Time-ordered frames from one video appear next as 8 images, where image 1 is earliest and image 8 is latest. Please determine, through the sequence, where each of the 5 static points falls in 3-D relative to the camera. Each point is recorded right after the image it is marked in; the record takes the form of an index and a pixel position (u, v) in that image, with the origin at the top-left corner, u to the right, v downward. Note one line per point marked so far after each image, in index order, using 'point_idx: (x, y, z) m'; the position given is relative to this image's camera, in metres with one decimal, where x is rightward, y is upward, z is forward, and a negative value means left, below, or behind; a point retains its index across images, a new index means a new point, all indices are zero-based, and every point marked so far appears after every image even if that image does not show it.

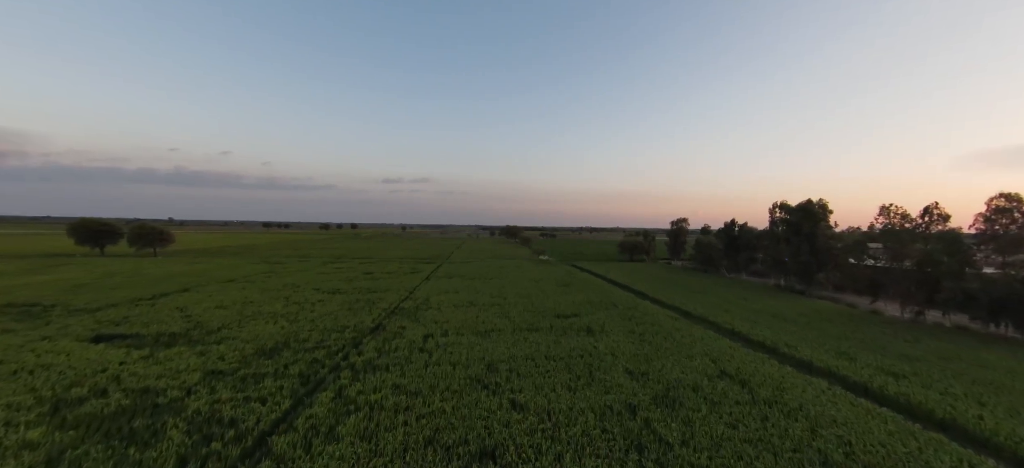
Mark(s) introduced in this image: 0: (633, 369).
0: (+4.2, -4.7, +13.0) m
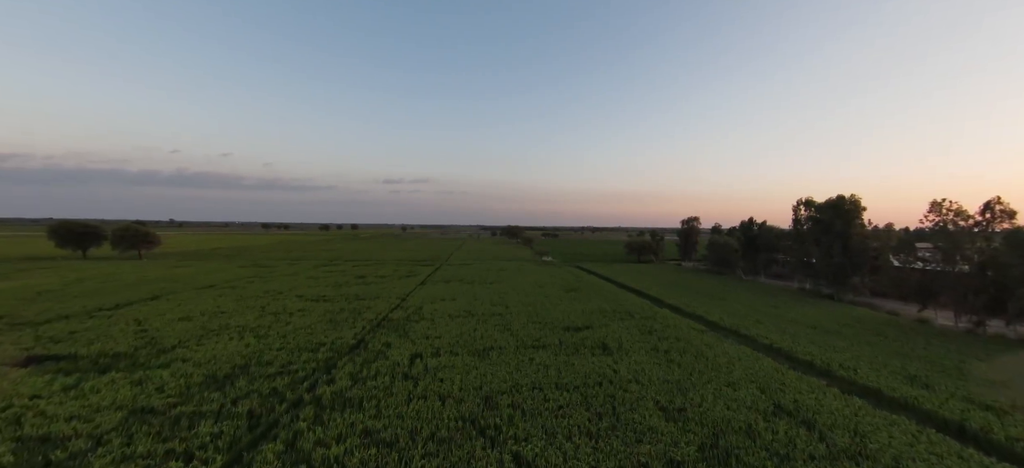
0: (+4.3, -4.8, +10.4) m
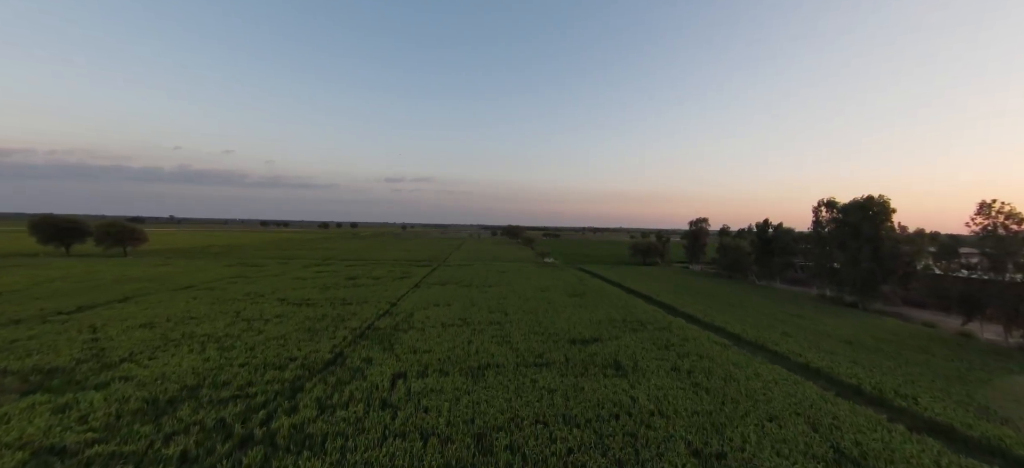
0: (+4.3, -4.8, +8.4) m
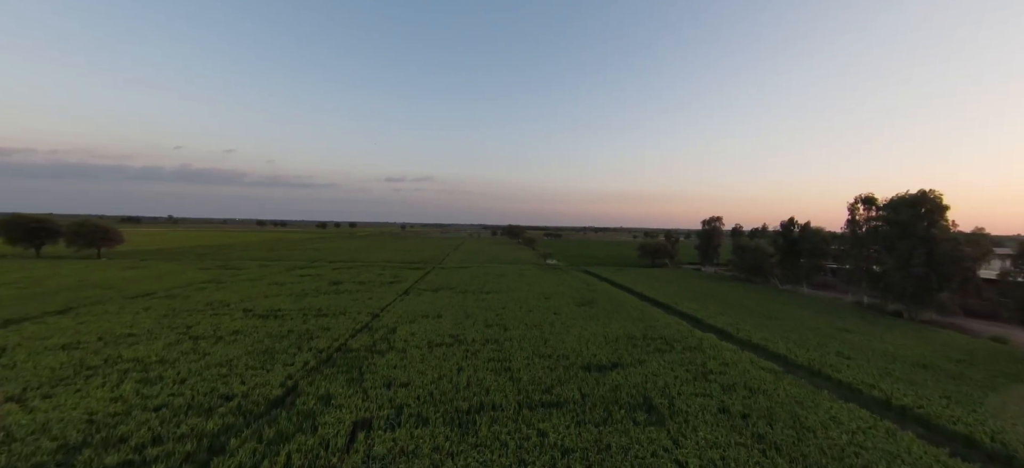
0: (+4.3, -4.9, +5.4) m
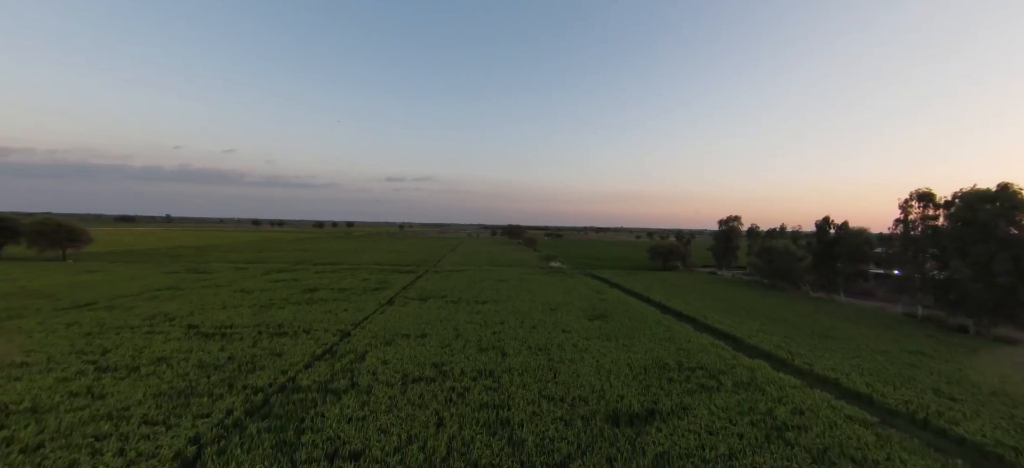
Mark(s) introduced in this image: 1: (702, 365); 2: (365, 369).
0: (+4.3, -4.9, +2.0) m
1: (+6.6, -4.5, +13.0) m
2: (-4.7, -4.4, +12.1) m
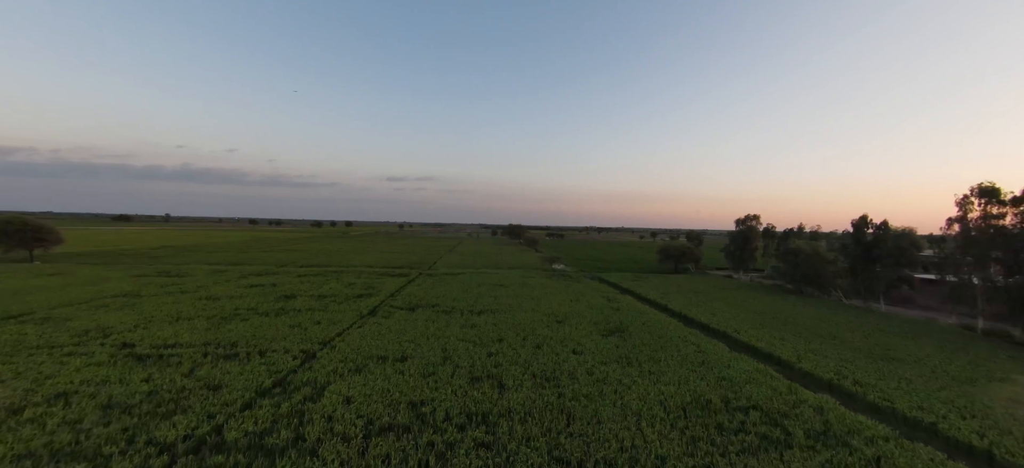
0: (+4.2, -5.0, -0.9) m
1: (+6.6, -4.6, +10.1) m
2: (-4.8, -4.4, +9.2) m
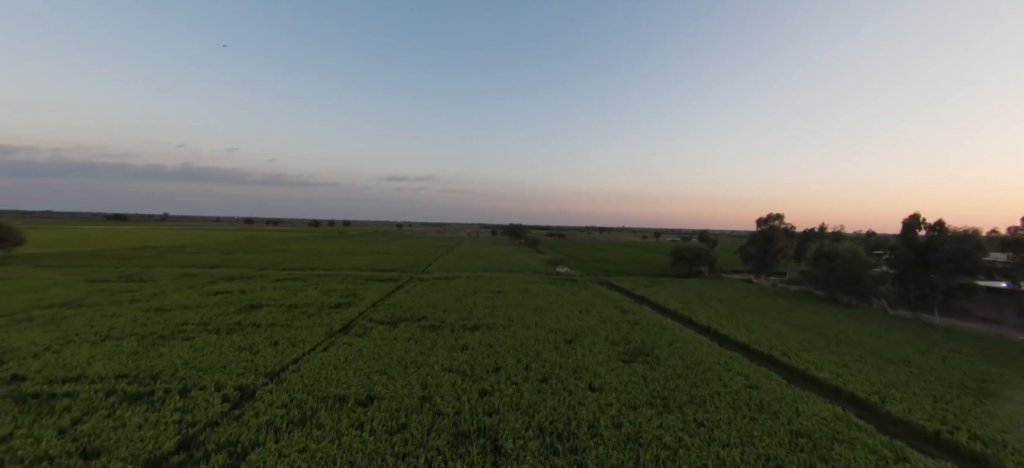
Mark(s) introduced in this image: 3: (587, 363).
0: (+4.2, -5.0, -4.0) m
1: (+6.6, -4.6, +7.0) m
2: (-4.8, -4.4, +6.2) m
3: (+2.5, -4.3, +12.4) m
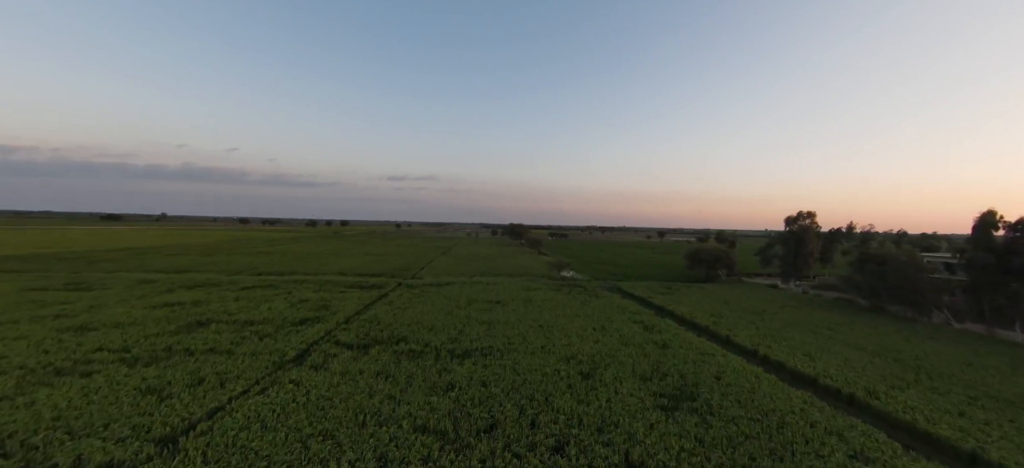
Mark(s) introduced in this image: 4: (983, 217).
0: (+4.2, -5.1, -7.4) m
1: (+6.6, -4.7, +3.6) m
2: (-4.8, -4.5, +2.8) m
3: (+2.5, -4.4, +9.0) m
4: (+23.5, +0.8, +18.8) m
